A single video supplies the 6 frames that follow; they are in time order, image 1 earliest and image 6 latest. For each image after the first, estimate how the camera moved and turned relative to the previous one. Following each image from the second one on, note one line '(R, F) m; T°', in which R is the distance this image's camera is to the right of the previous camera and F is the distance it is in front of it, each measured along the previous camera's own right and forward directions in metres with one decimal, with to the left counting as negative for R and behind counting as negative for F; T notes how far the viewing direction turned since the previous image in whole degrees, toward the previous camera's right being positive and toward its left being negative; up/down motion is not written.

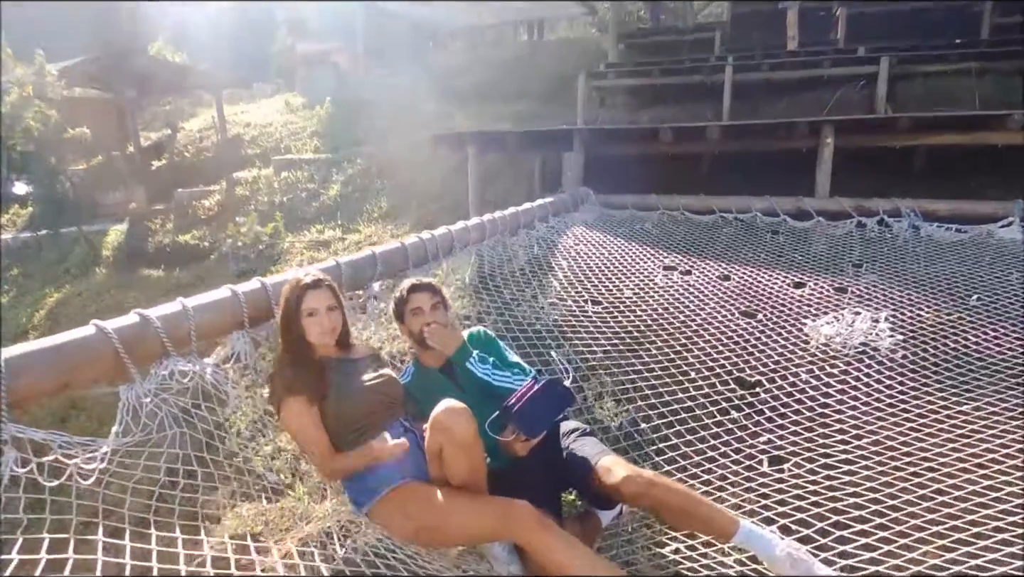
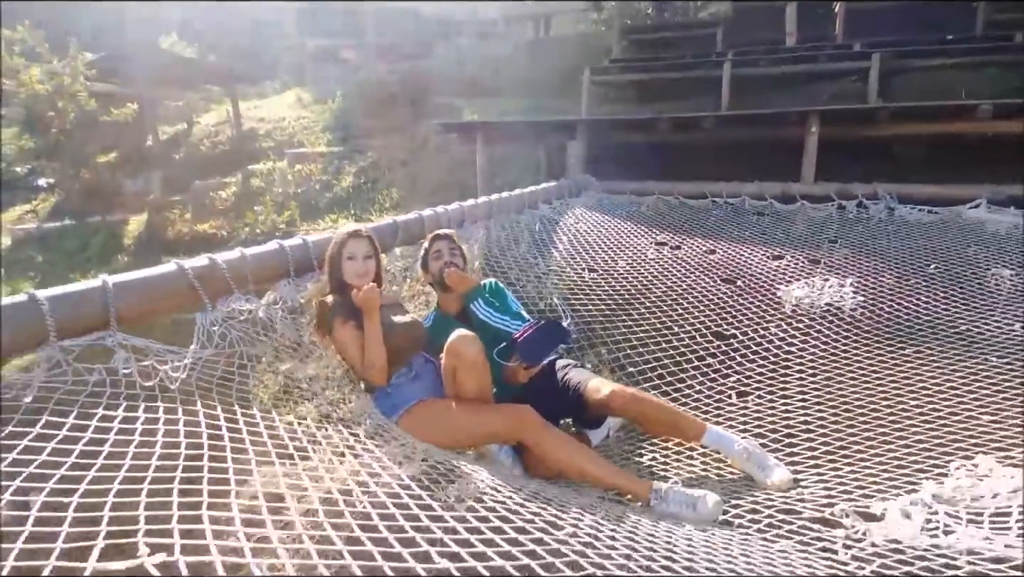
(0.0, -0.2) m; -1°
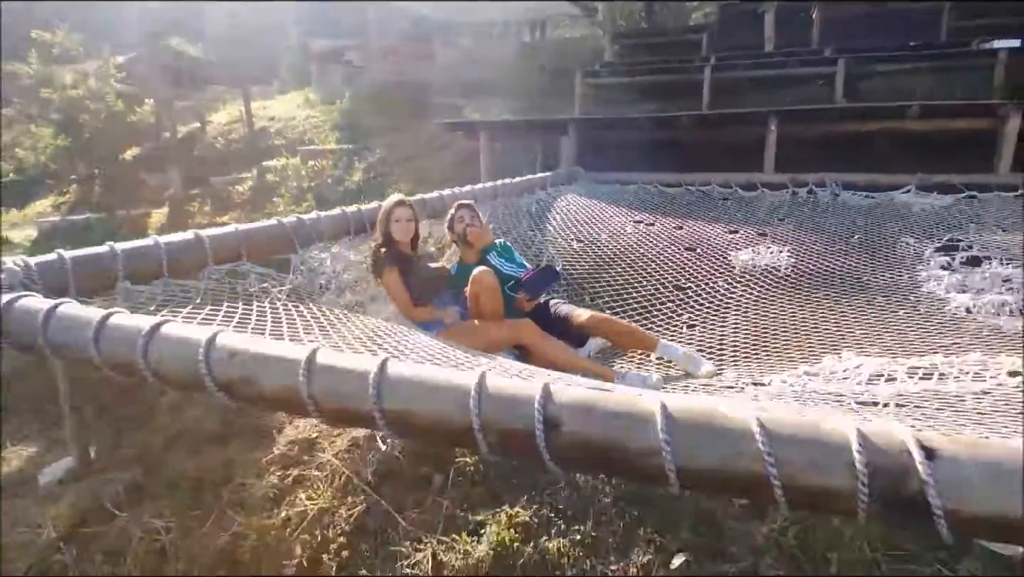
(0.0, -0.5) m; 0°
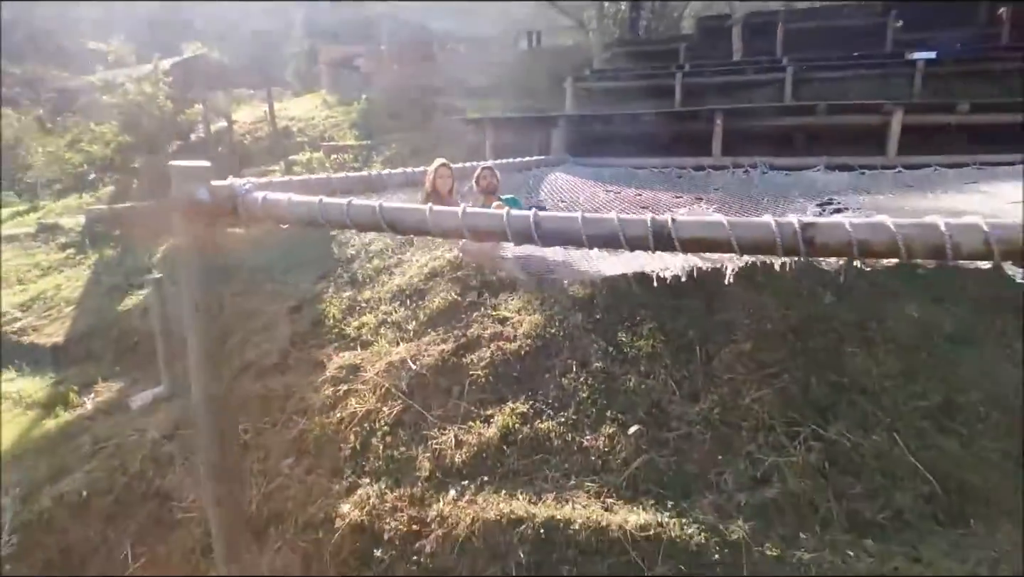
(0.0, -1.0) m; 0°
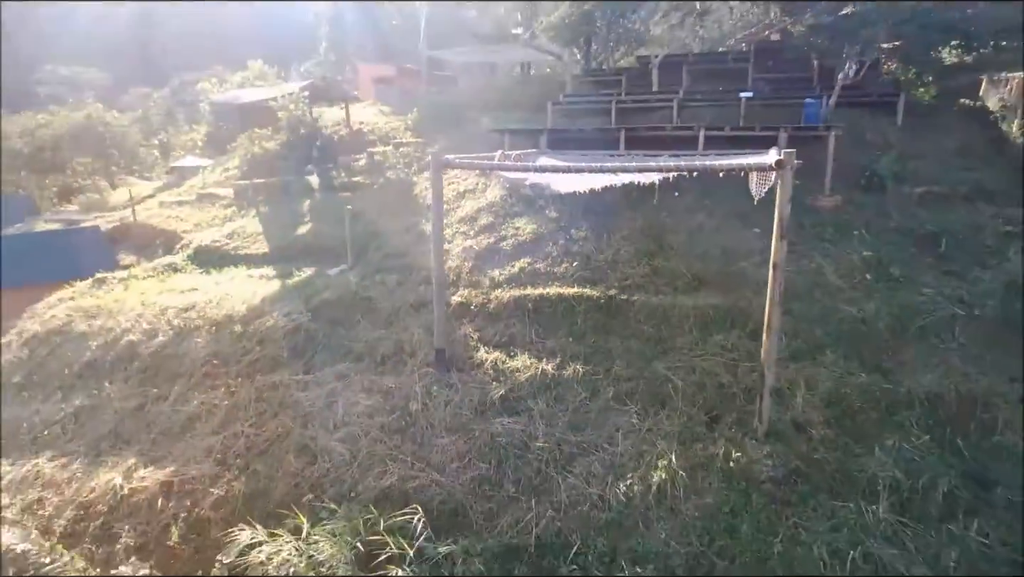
(-0.4, -4.9) m; +1°
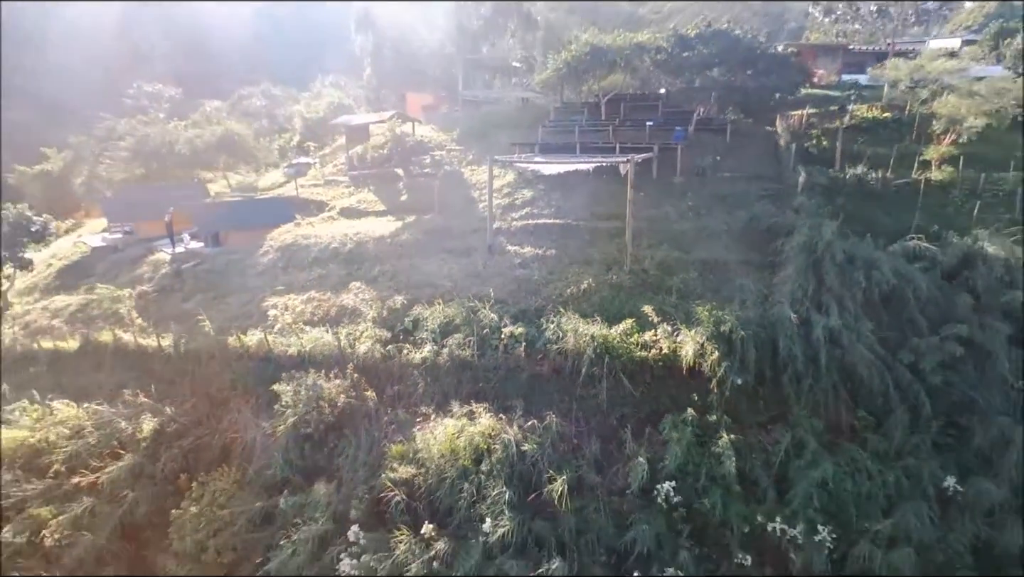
(-0.4, -8.9) m; +1°
